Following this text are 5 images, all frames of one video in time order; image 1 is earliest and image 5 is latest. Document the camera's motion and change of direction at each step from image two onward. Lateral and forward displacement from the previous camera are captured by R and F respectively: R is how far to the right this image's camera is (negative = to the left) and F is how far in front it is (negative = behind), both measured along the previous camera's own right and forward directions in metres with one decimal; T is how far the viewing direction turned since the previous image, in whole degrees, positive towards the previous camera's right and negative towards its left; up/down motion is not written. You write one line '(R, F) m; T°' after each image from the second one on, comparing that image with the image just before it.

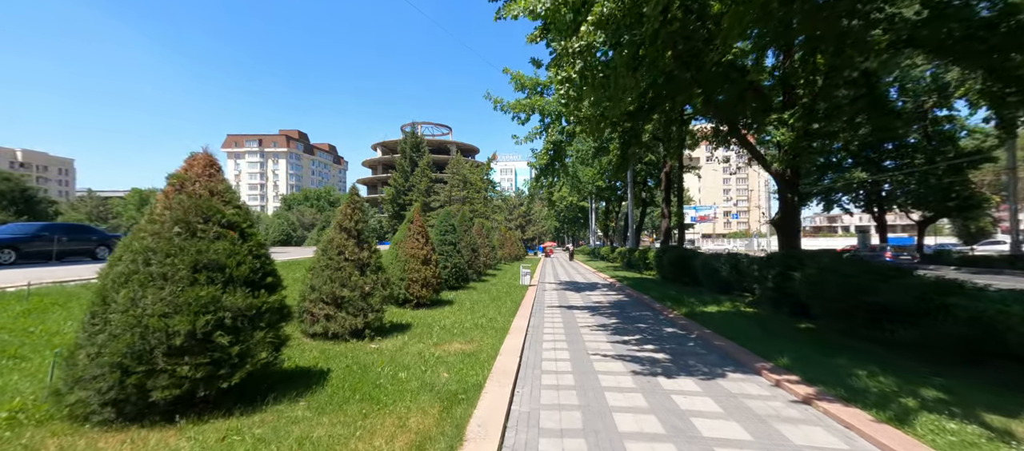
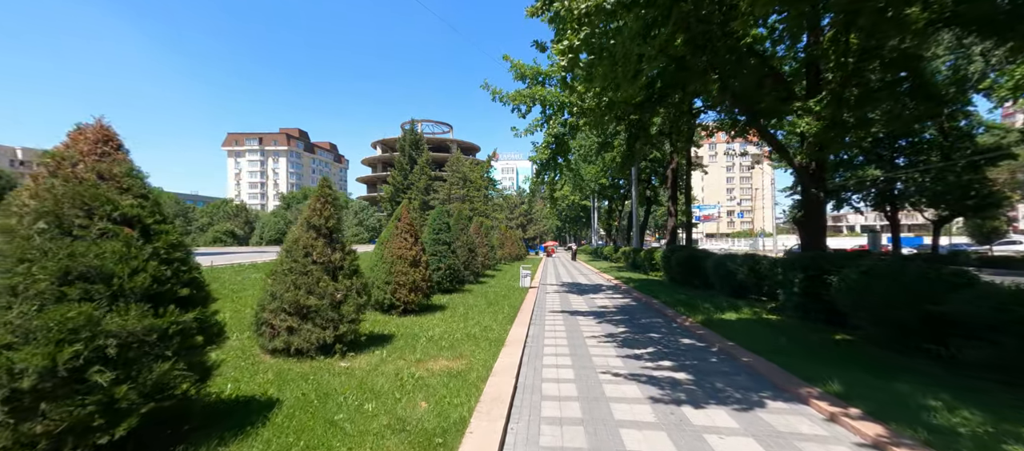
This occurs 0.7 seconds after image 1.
(+0.1, +0.8) m; 0°
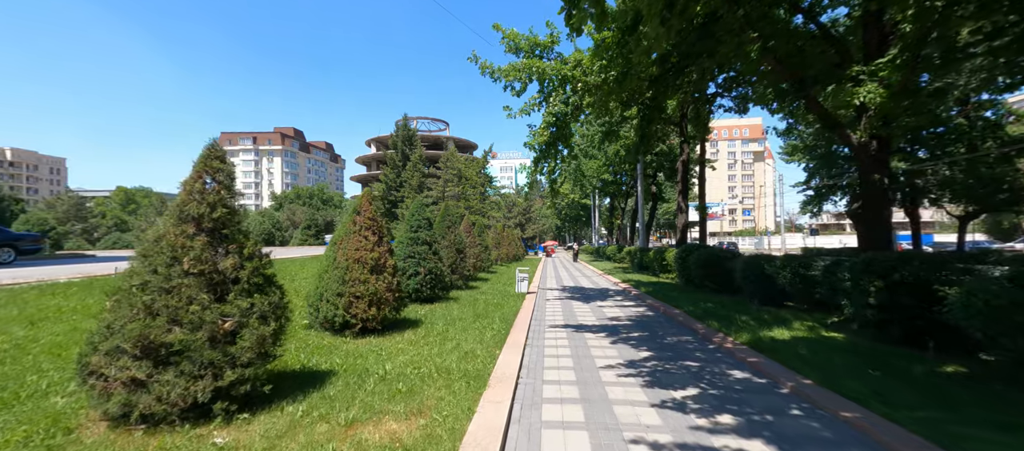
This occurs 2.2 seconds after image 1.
(+0.1, +1.8) m; 0°
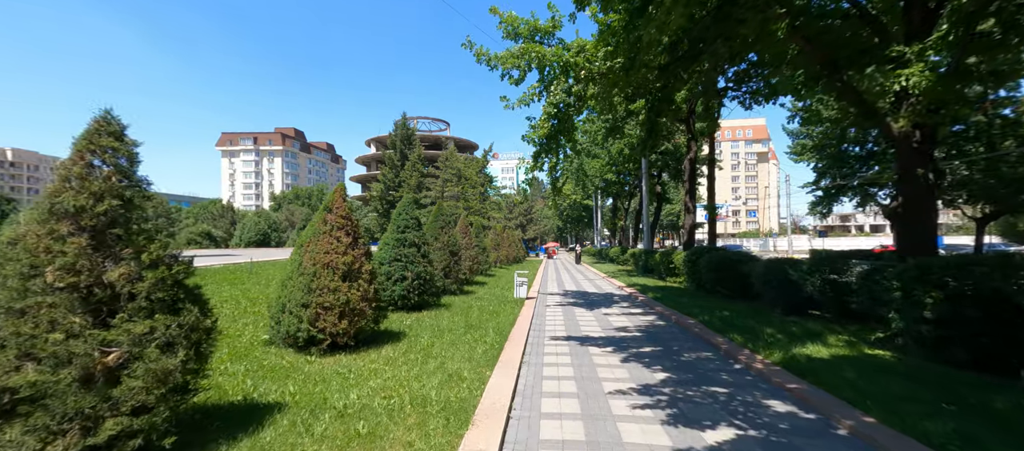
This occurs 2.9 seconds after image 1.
(+0.1, +0.9) m; 0°
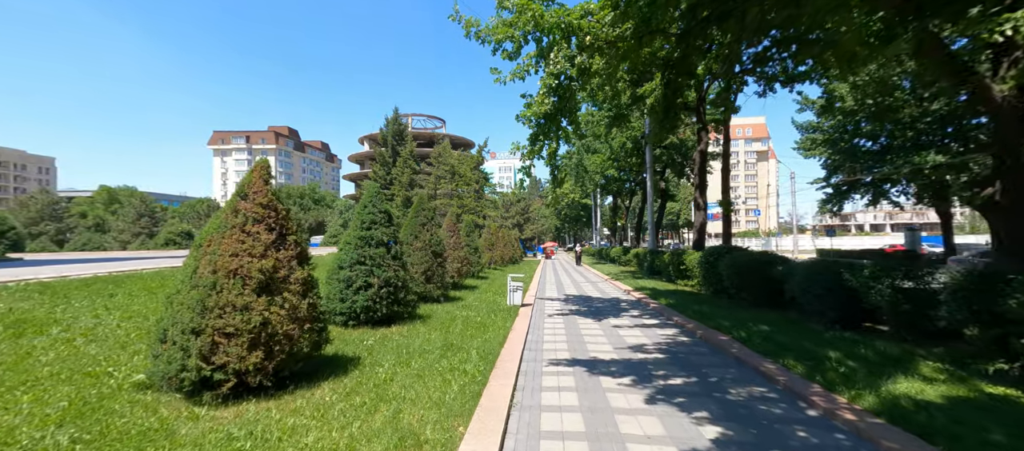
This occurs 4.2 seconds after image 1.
(+0.1, +1.6) m; 0°
